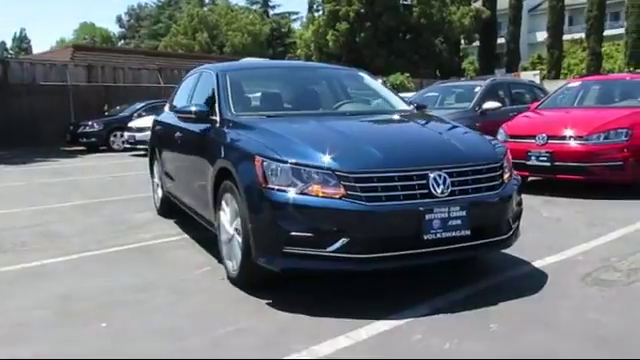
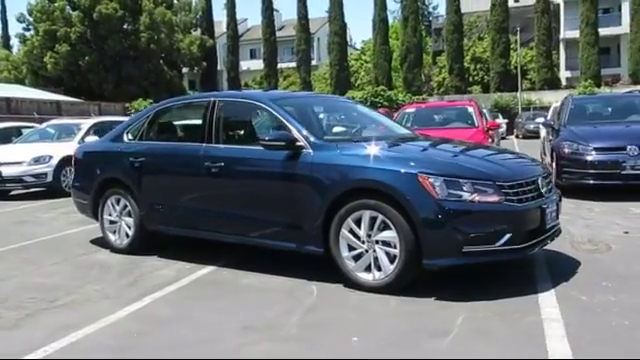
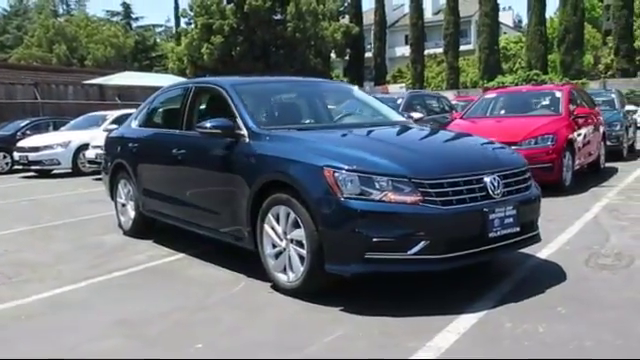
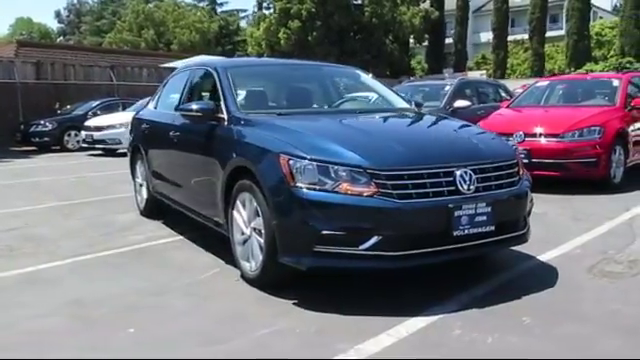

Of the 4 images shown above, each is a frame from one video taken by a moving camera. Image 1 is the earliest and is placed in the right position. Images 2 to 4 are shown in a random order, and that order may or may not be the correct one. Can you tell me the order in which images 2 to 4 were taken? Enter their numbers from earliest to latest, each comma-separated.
4, 3, 2
